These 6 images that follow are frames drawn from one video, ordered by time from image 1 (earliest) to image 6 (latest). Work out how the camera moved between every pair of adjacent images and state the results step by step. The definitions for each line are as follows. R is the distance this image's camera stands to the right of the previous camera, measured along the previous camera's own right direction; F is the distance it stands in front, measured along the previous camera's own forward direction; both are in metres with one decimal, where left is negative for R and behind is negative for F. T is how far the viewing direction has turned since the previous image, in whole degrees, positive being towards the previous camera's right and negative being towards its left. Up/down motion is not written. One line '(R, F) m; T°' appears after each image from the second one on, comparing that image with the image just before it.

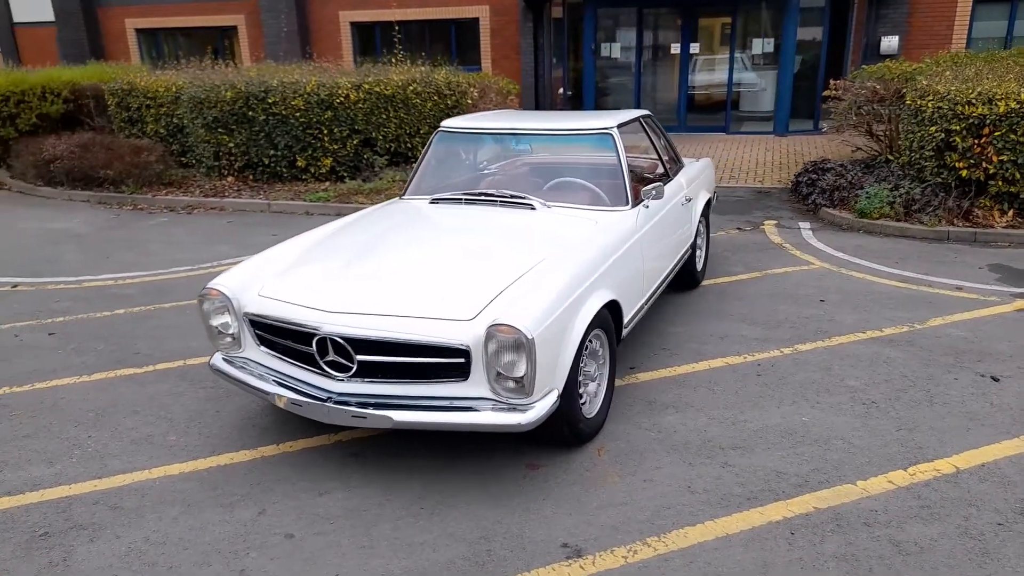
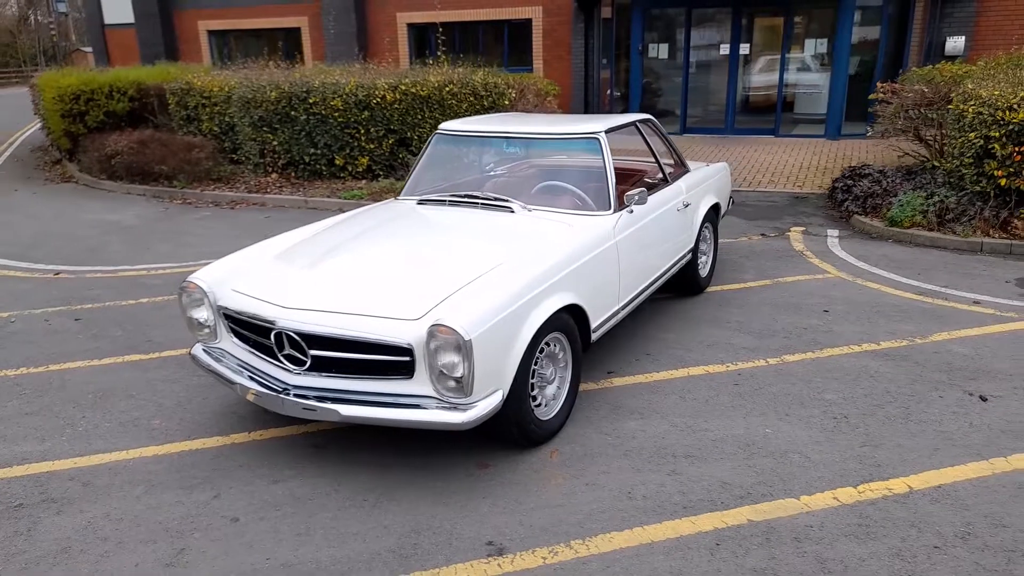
(+0.6, 0.0) m; -5°
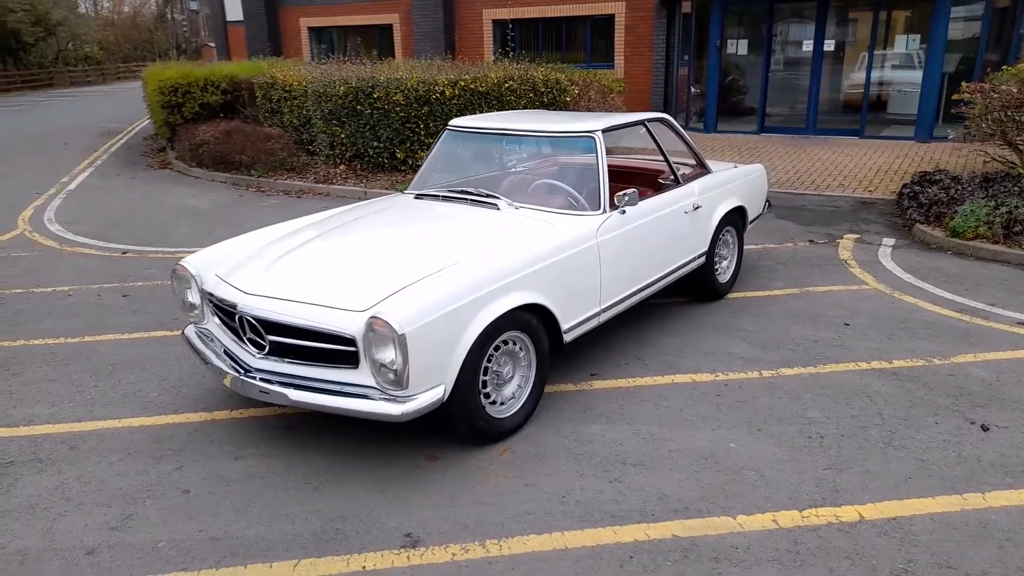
(+0.7, 0.0) m; -8°
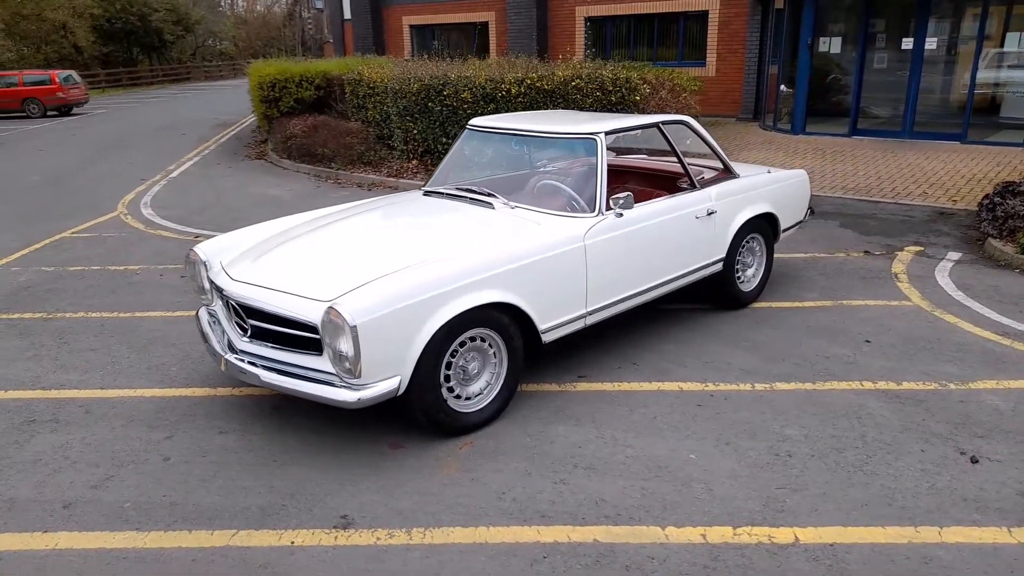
(+0.7, 0.0) m; -8°
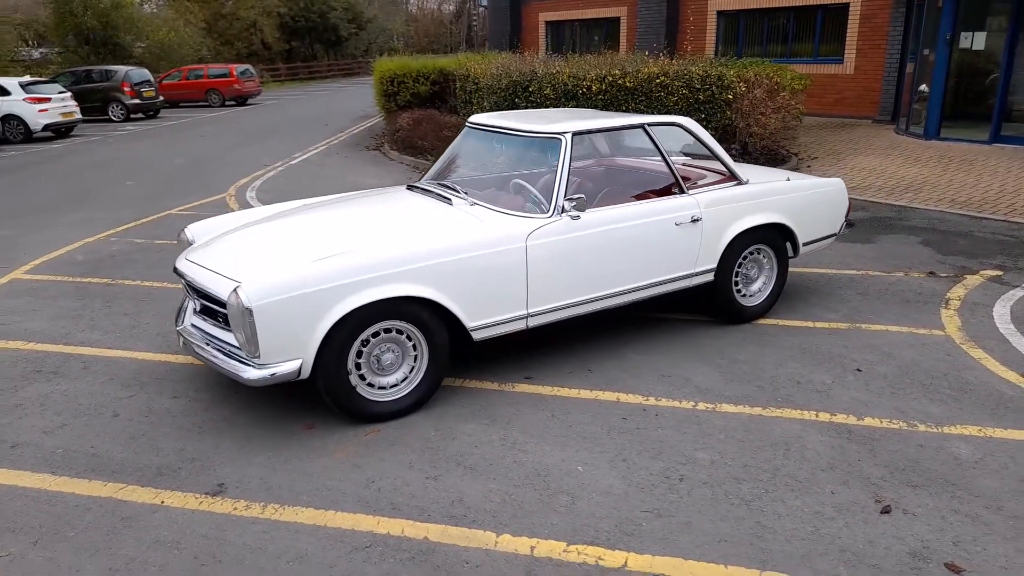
(+1.3, +0.1) m; -12°
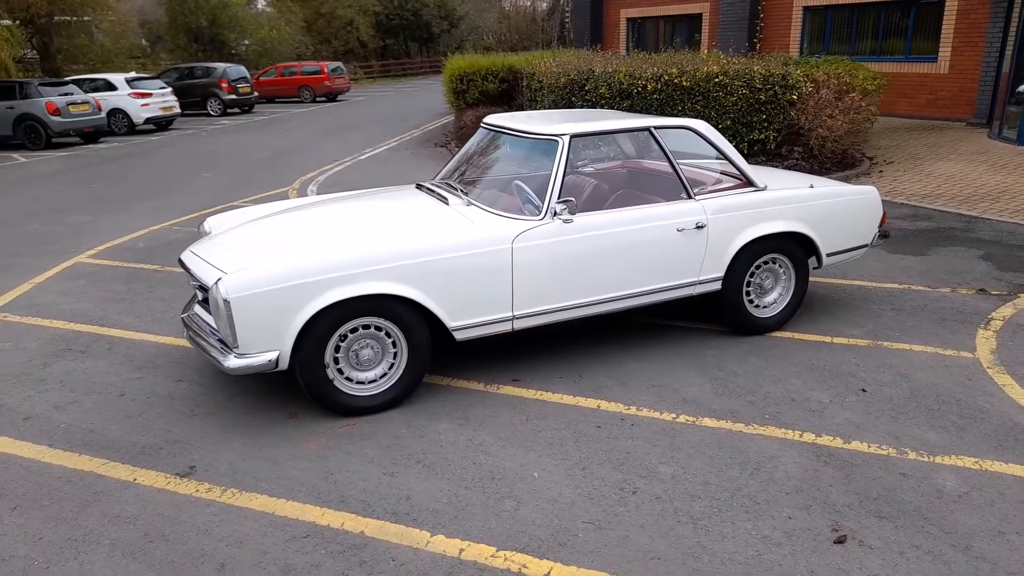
(+0.6, 0.0) m; -7°
